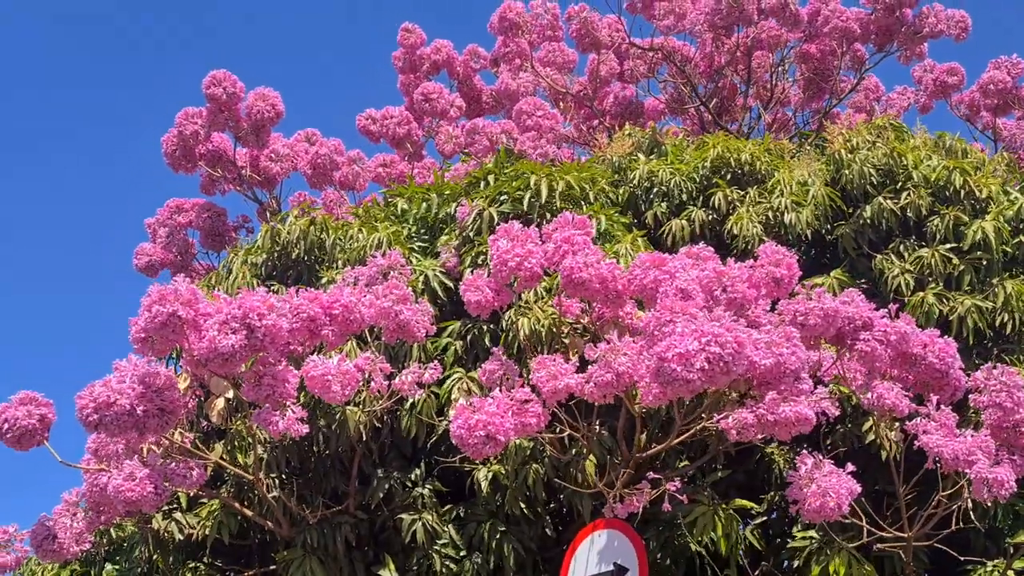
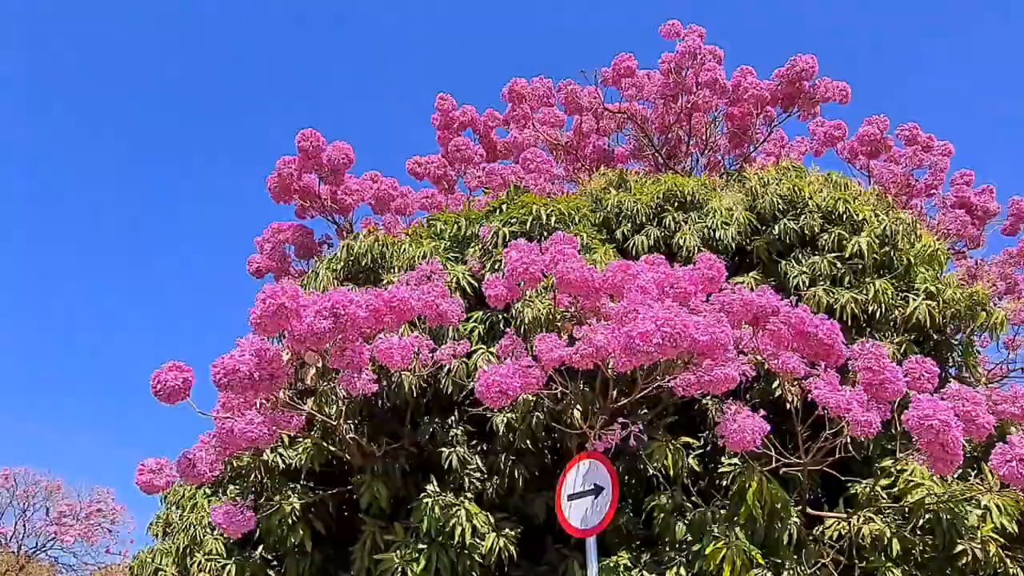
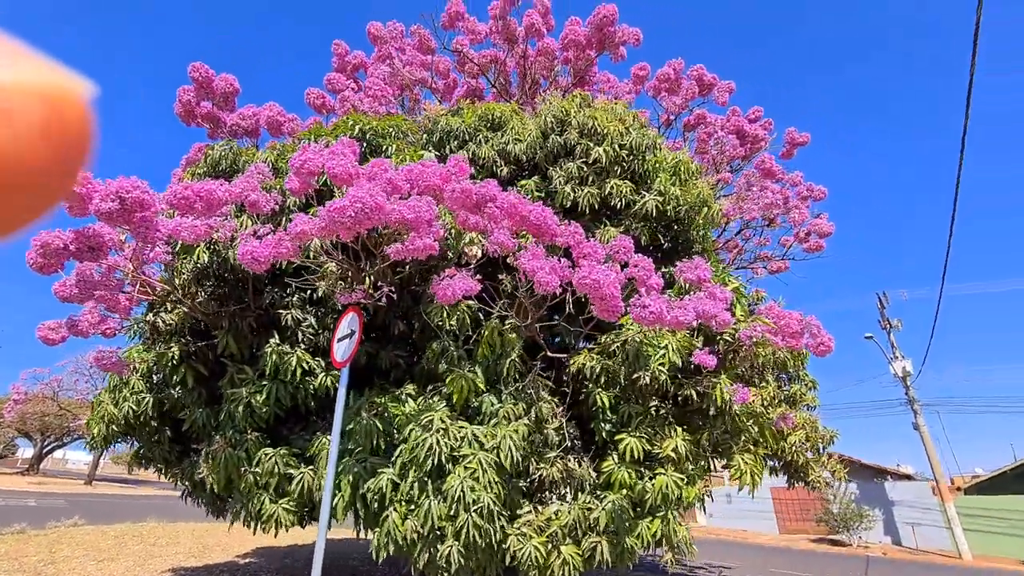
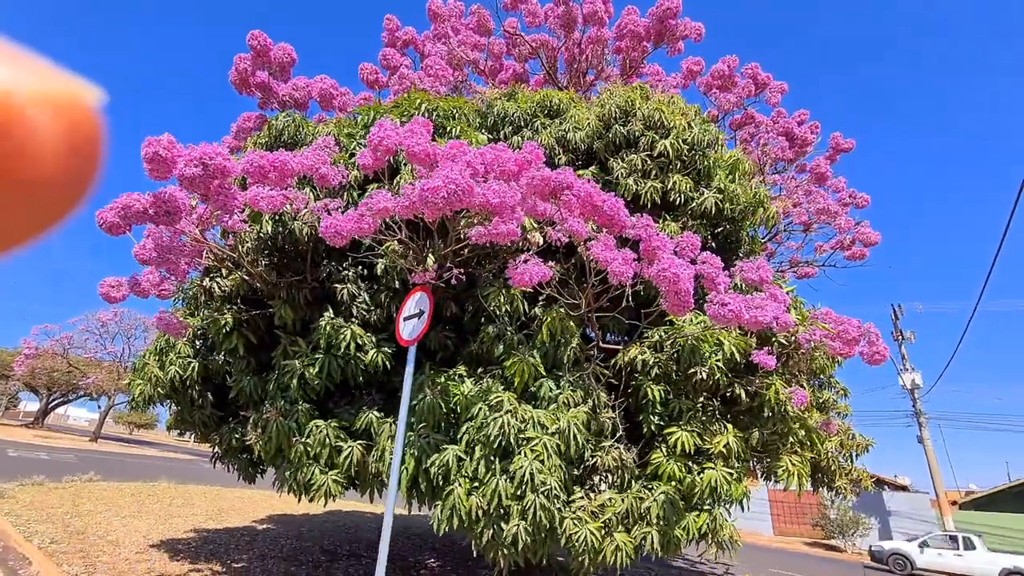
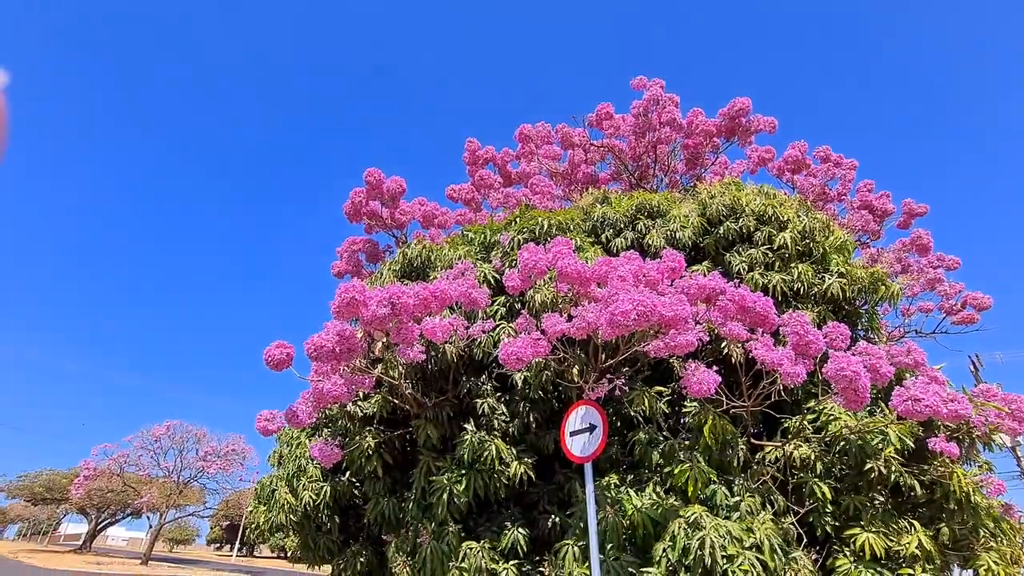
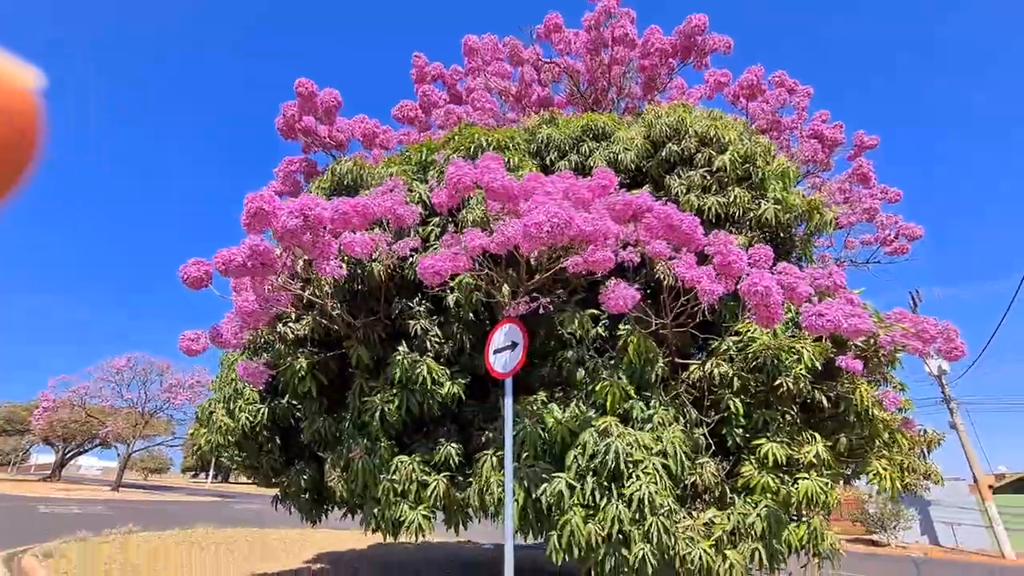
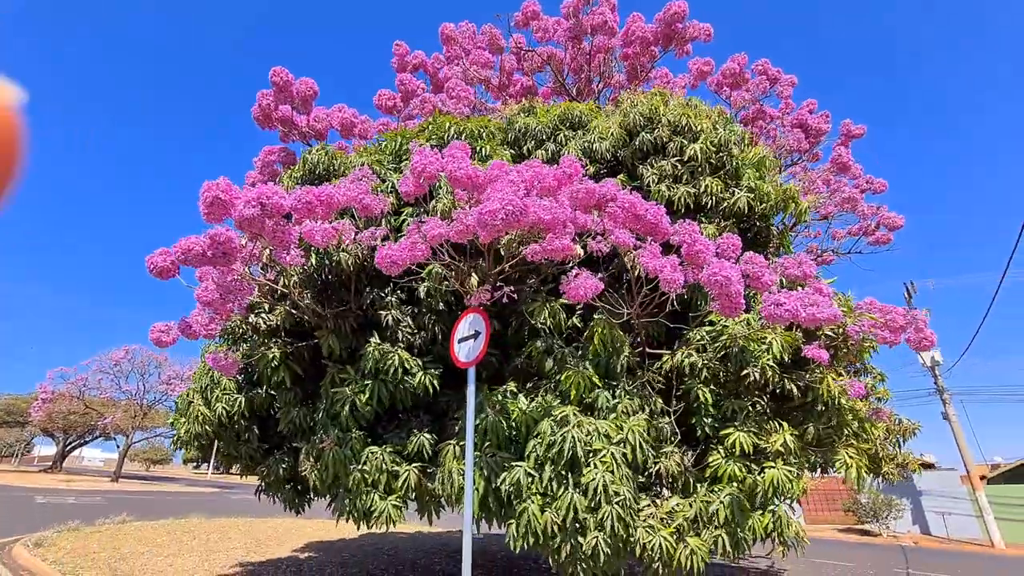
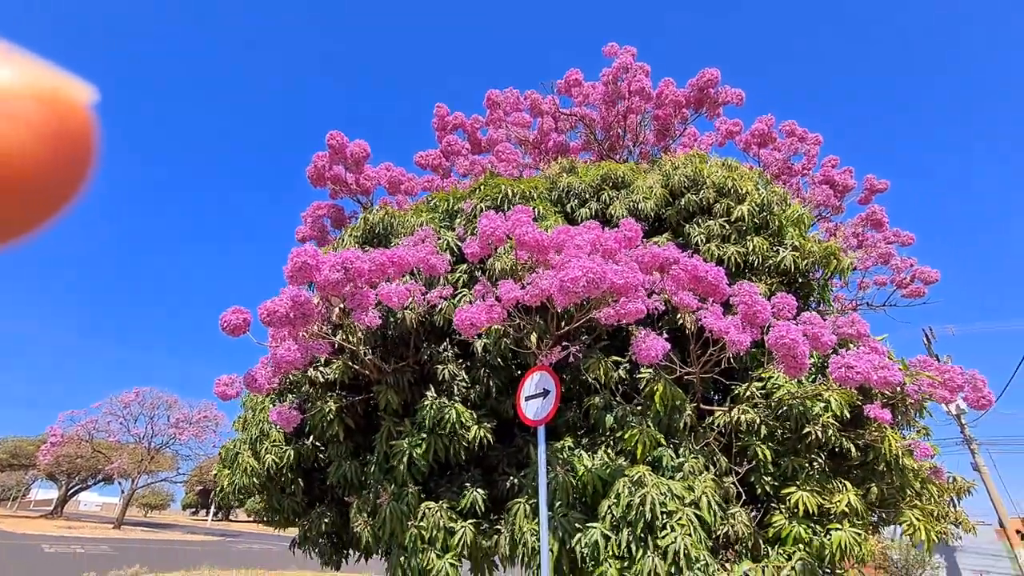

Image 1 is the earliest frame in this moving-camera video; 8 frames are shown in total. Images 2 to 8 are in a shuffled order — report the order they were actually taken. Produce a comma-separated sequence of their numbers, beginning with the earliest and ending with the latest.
2, 5, 8, 6, 7, 4, 3
